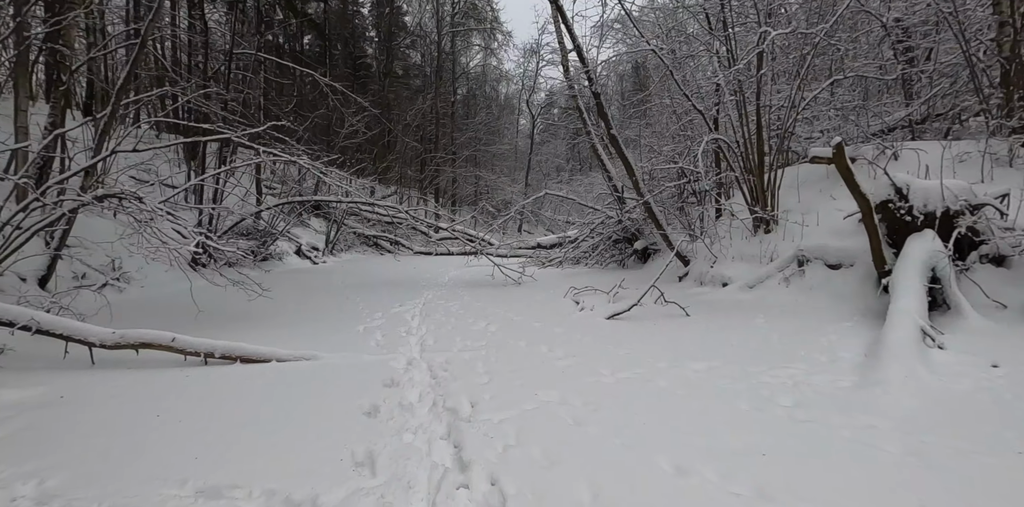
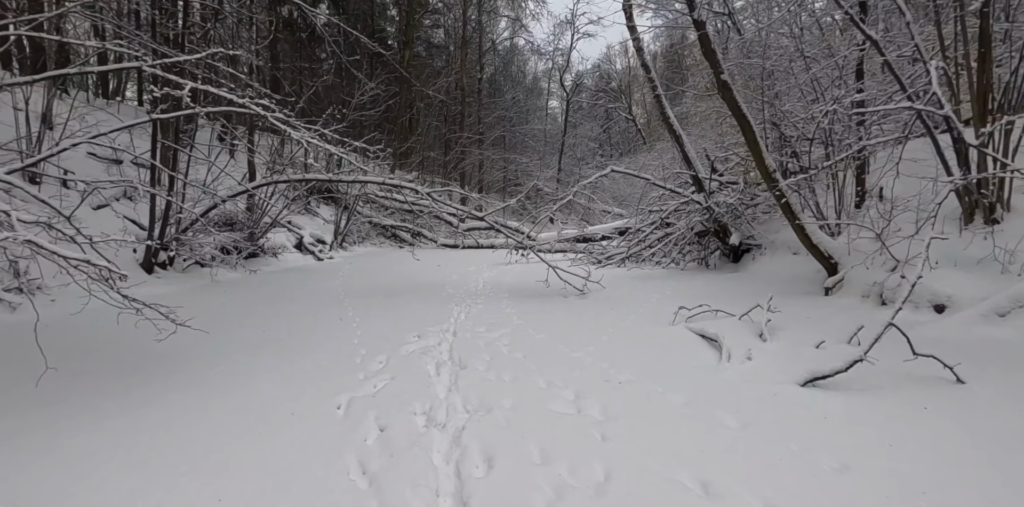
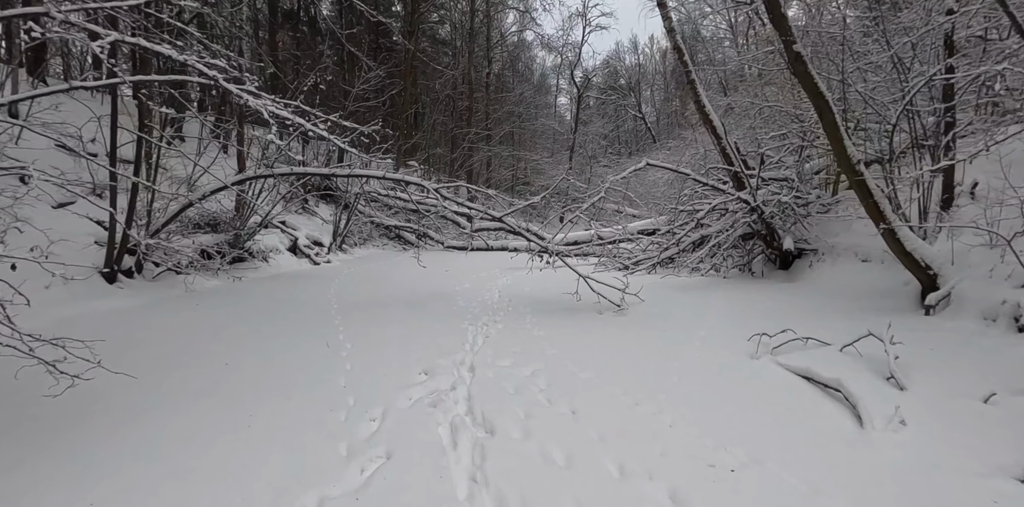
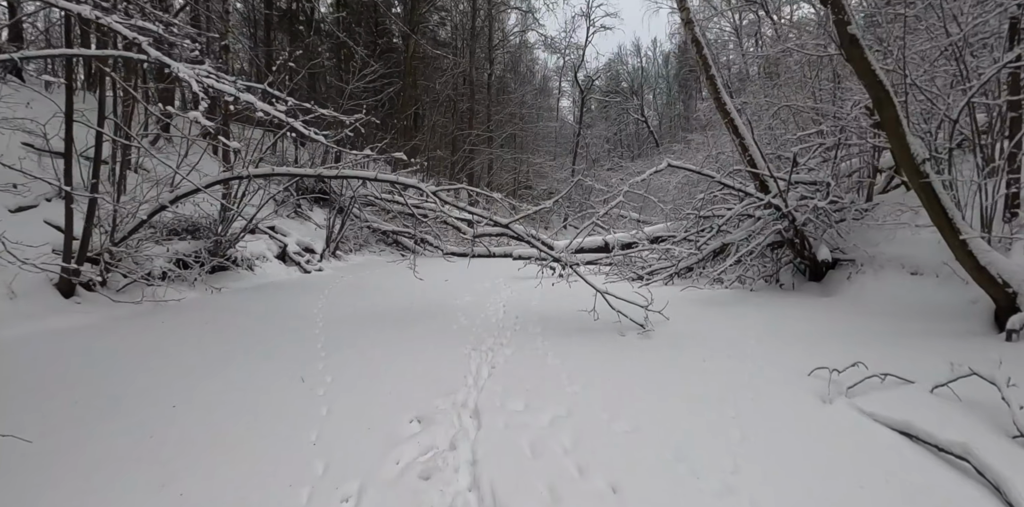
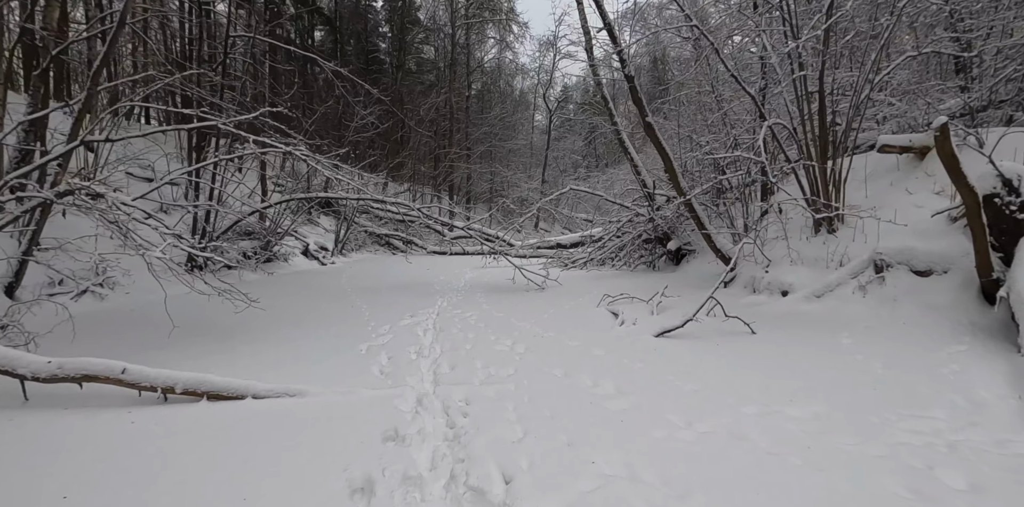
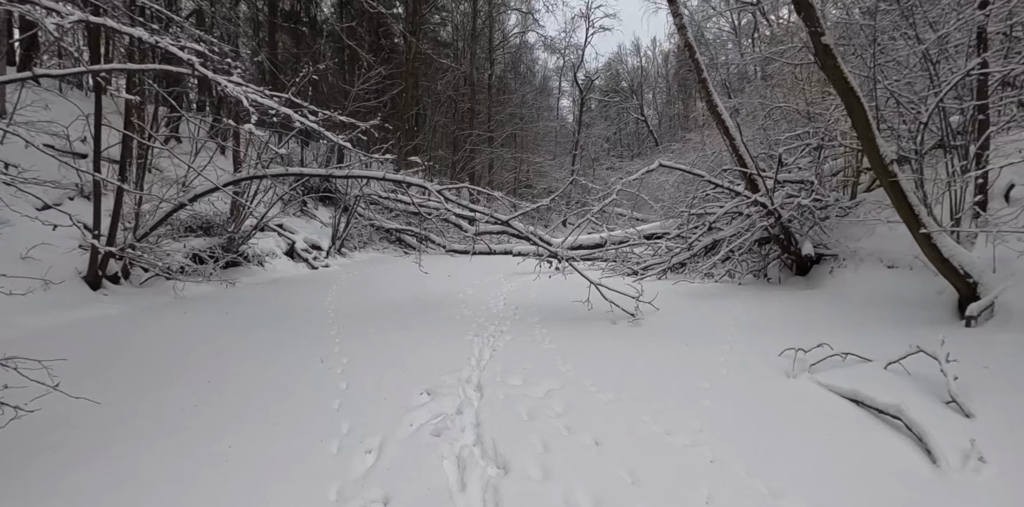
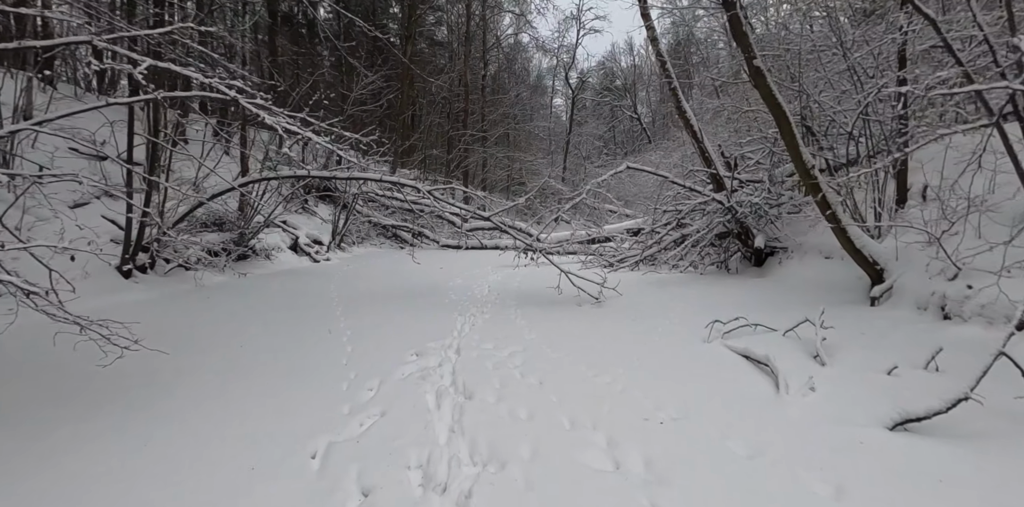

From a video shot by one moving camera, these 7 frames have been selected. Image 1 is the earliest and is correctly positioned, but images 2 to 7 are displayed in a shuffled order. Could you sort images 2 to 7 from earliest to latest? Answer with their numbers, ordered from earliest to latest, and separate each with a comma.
5, 2, 7, 3, 6, 4
